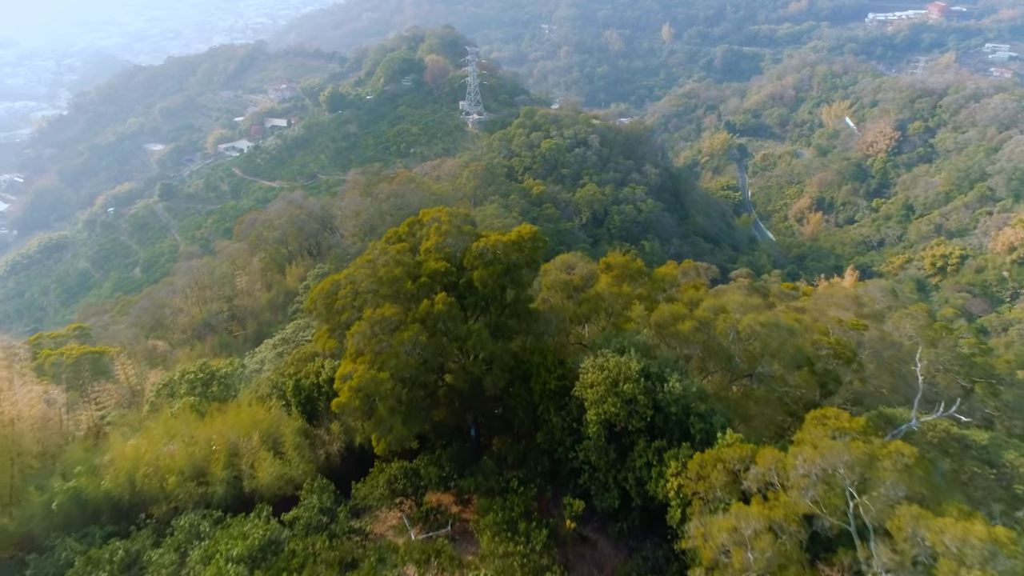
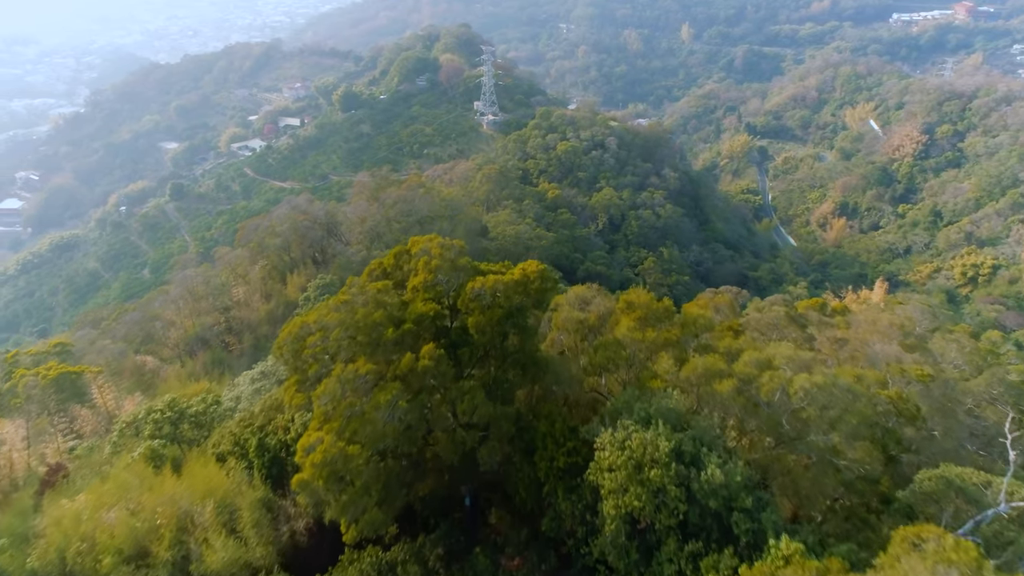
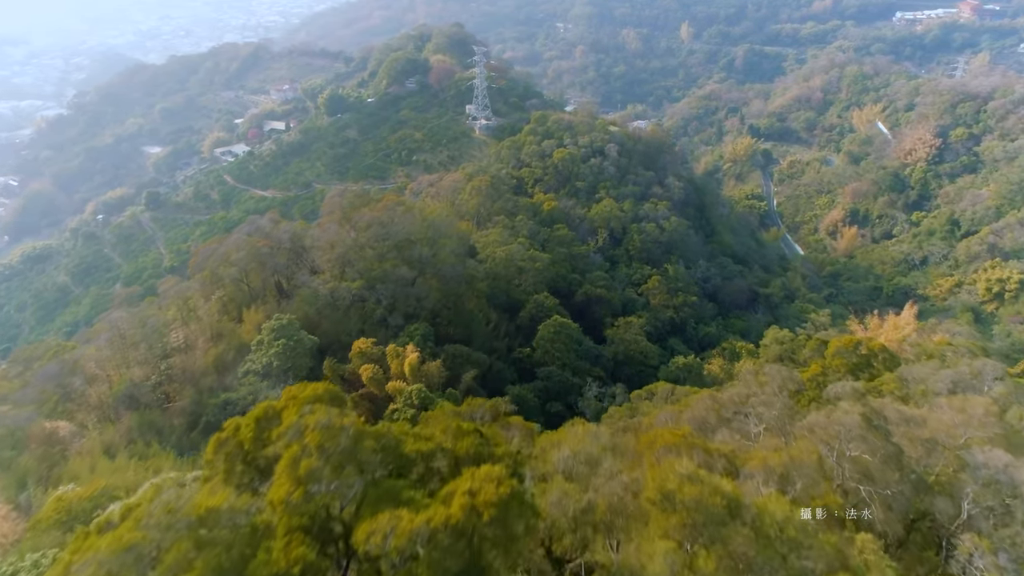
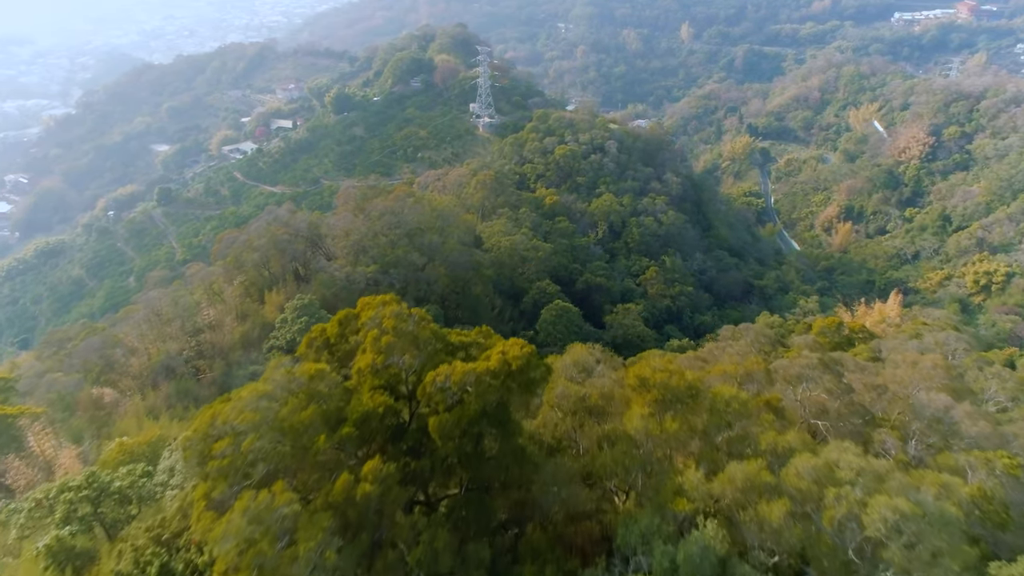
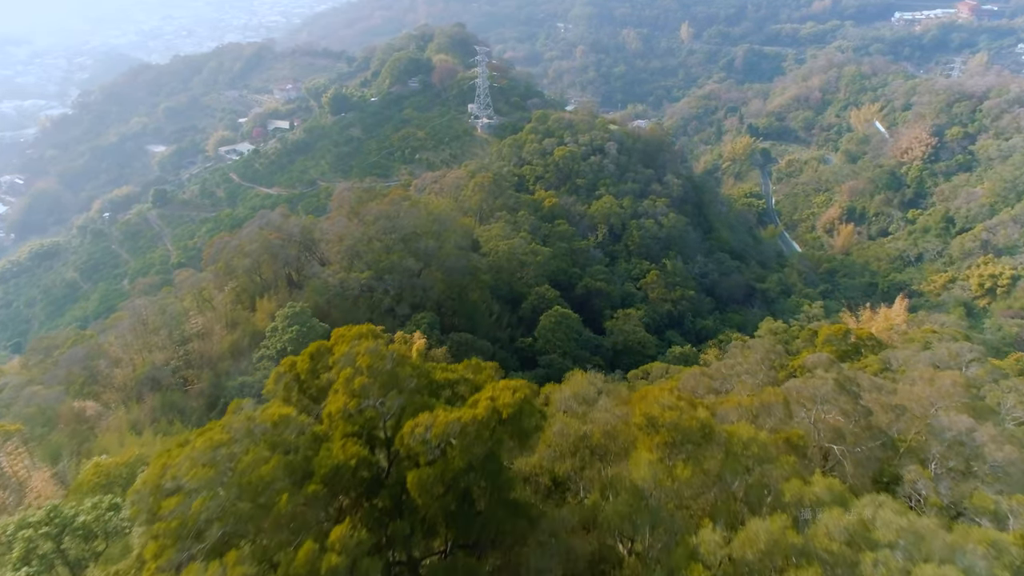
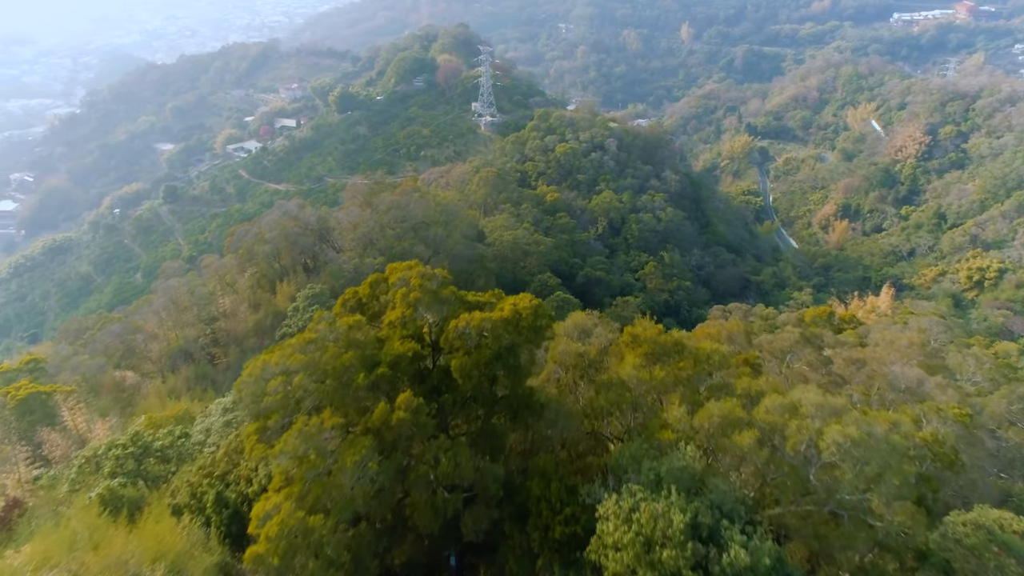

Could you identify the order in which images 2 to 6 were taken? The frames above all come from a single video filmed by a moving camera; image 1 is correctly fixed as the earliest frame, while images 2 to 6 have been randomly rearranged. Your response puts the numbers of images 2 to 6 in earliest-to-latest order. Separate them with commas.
2, 6, 4, 5, 3
